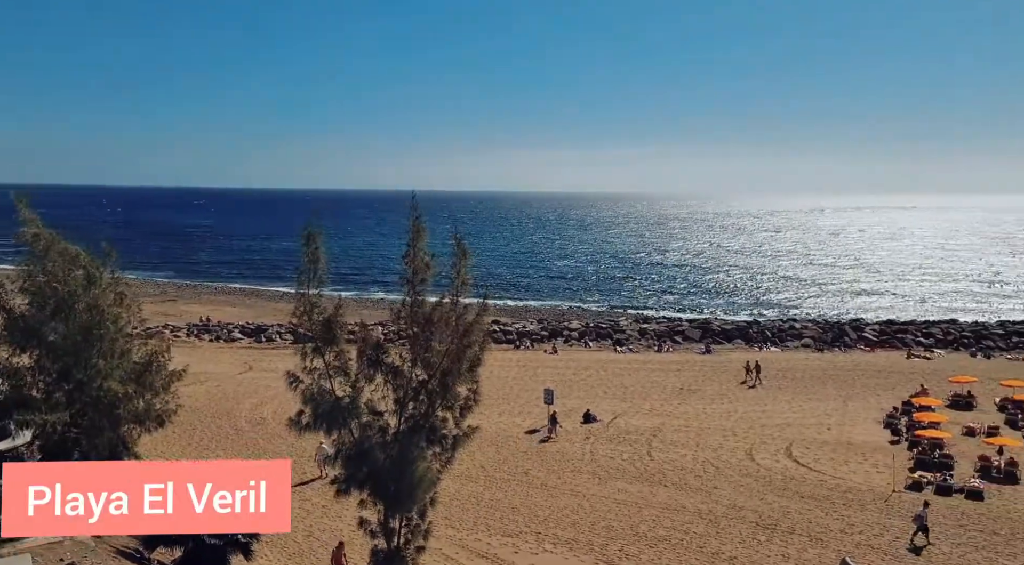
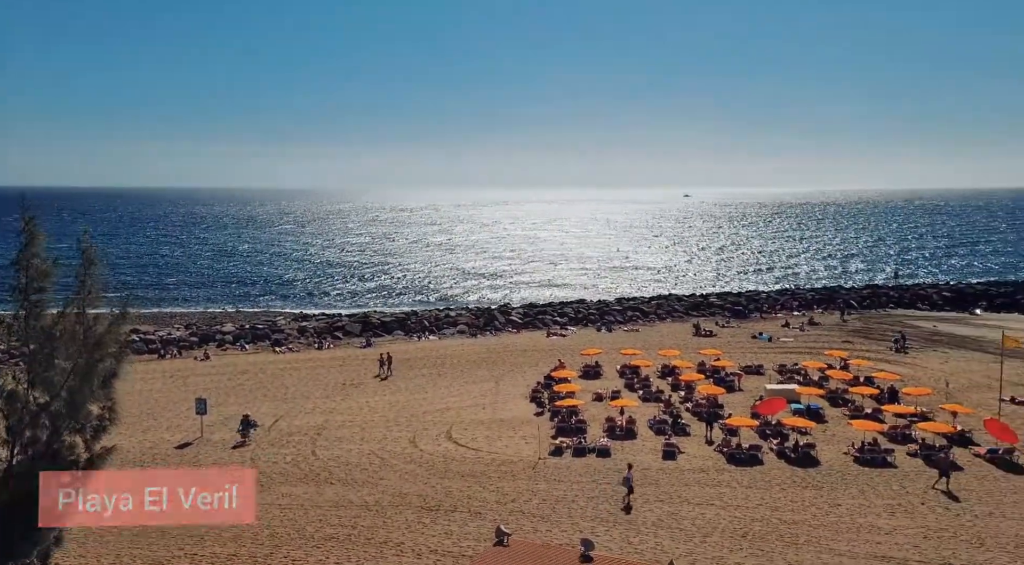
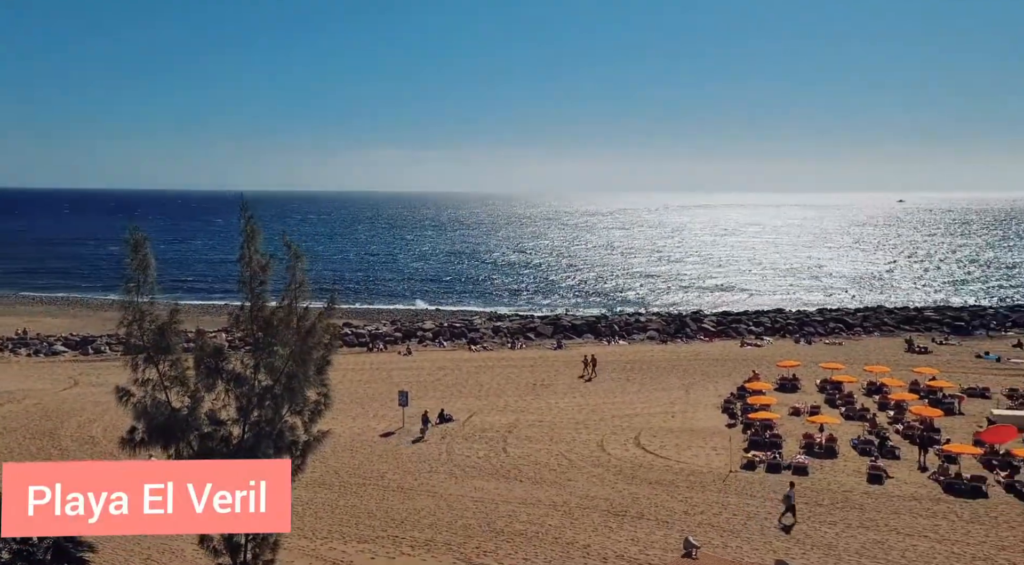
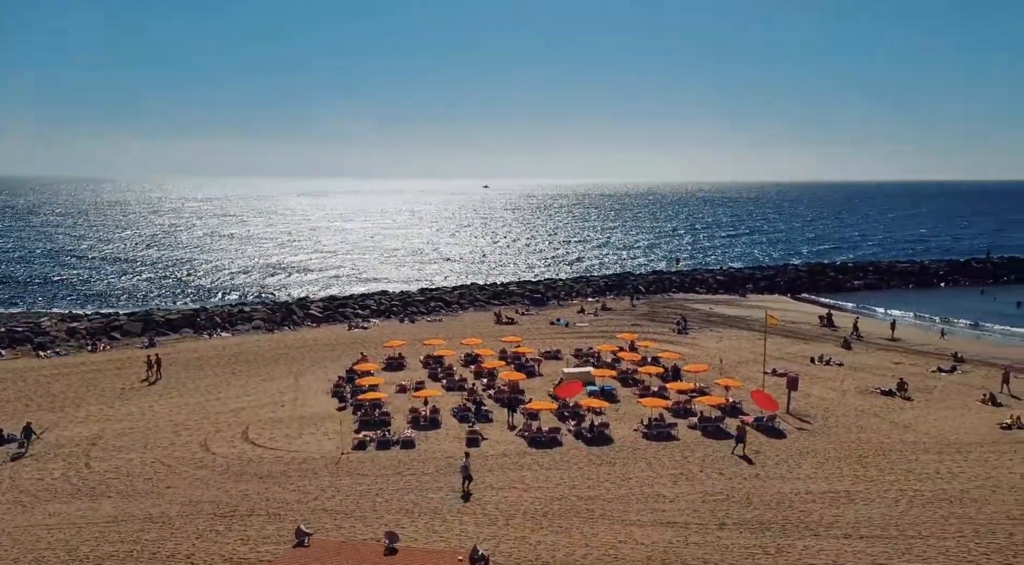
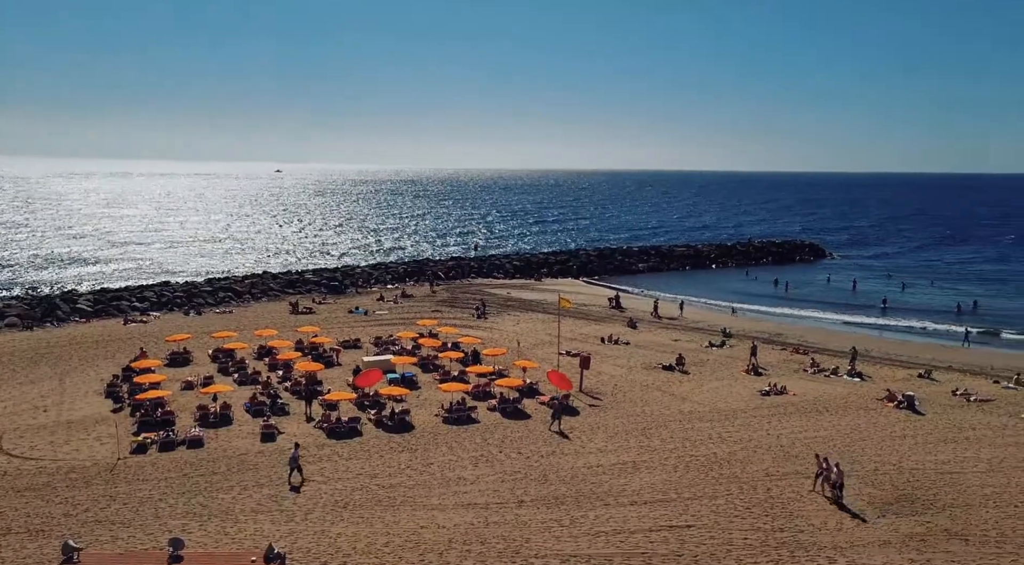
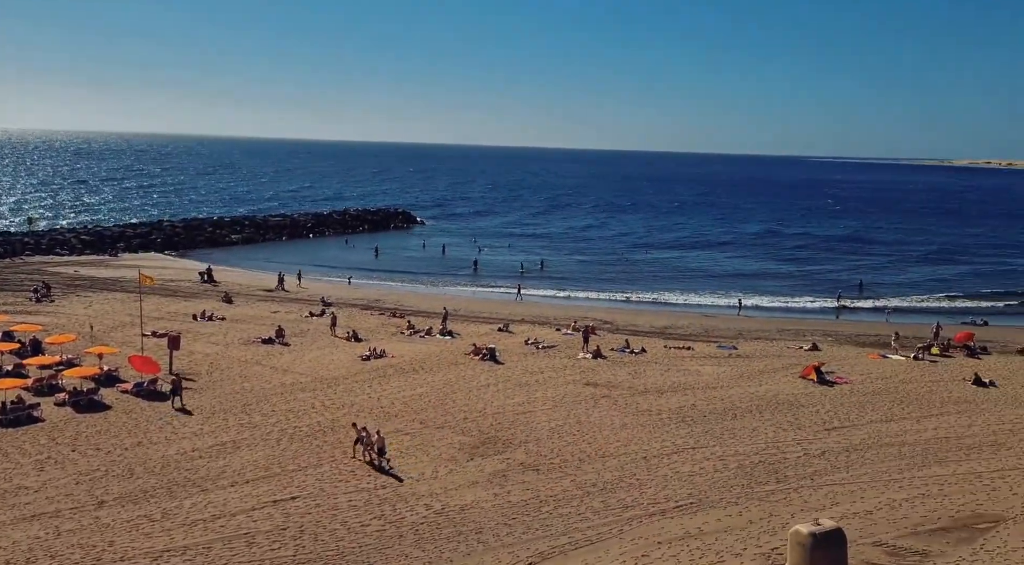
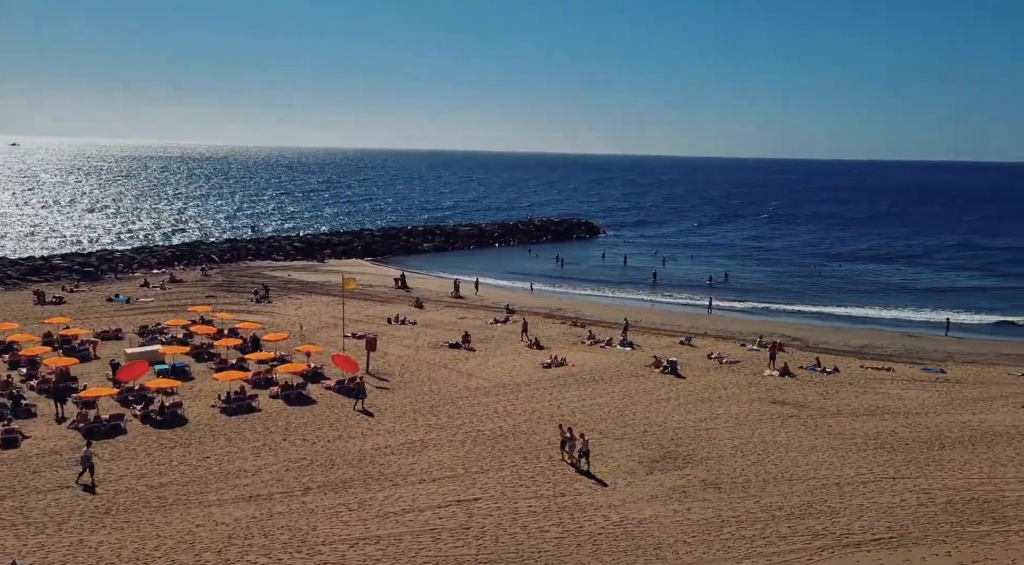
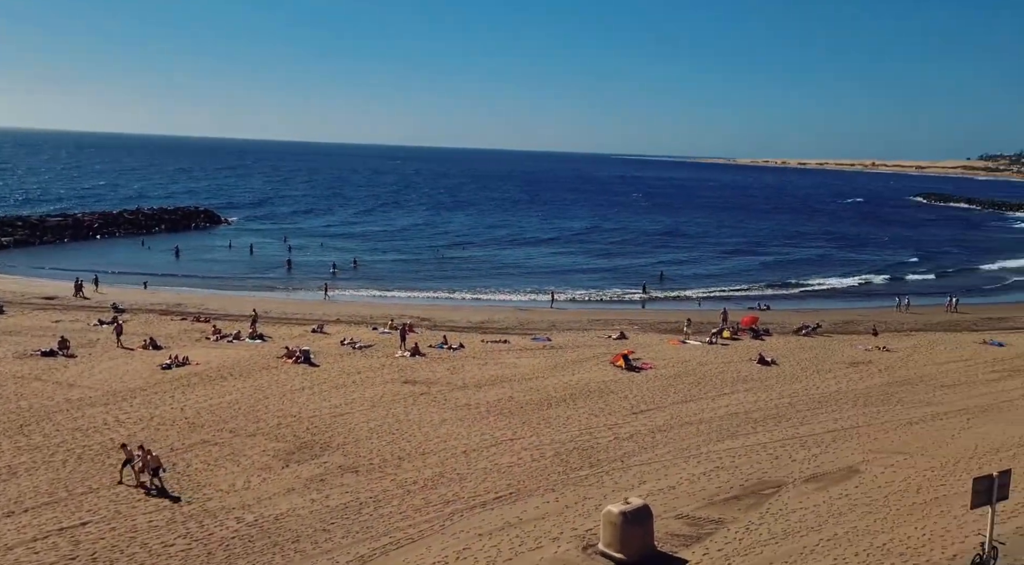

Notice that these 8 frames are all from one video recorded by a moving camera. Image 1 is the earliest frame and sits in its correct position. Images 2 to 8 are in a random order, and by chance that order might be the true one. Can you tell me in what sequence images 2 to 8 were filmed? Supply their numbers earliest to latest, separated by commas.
3, 2, 4, 5, 7, 6, 8
